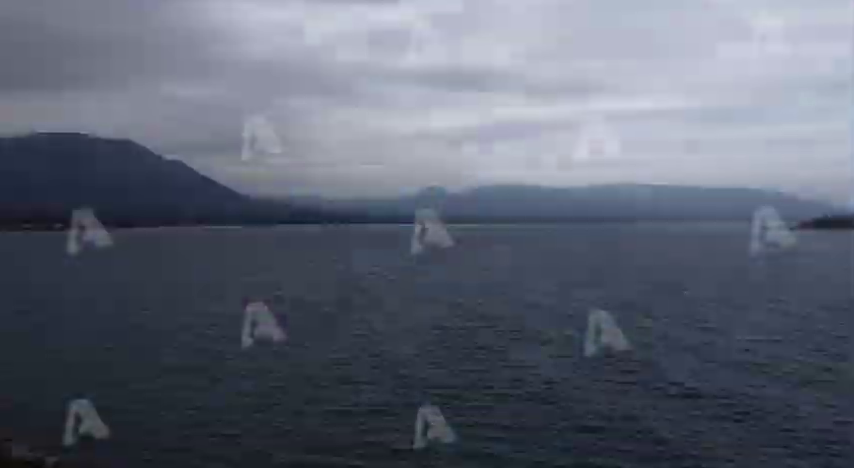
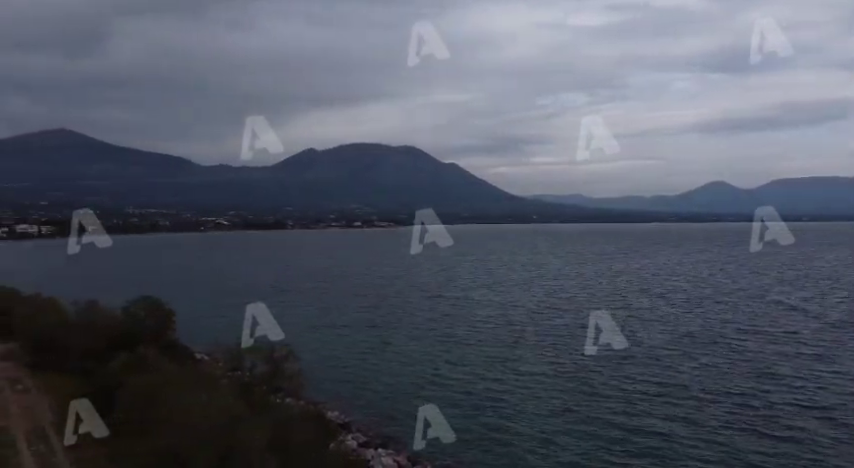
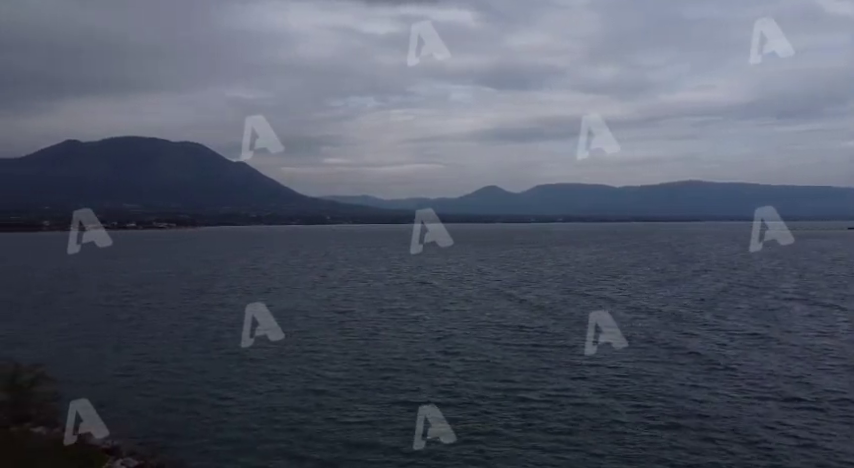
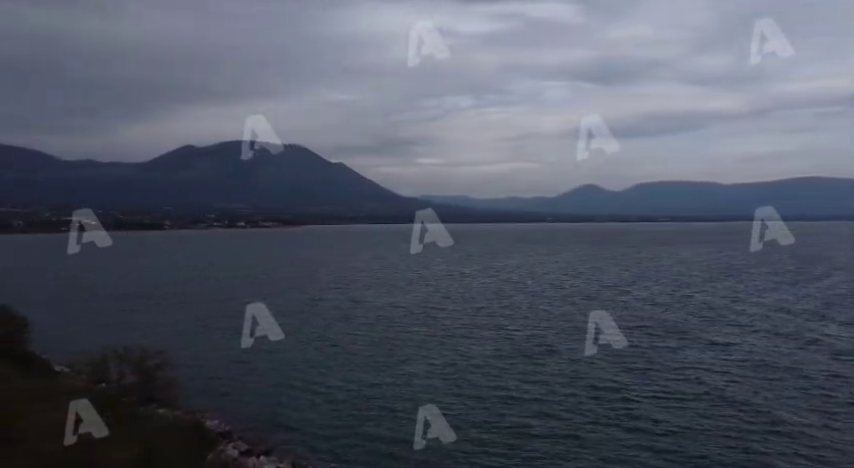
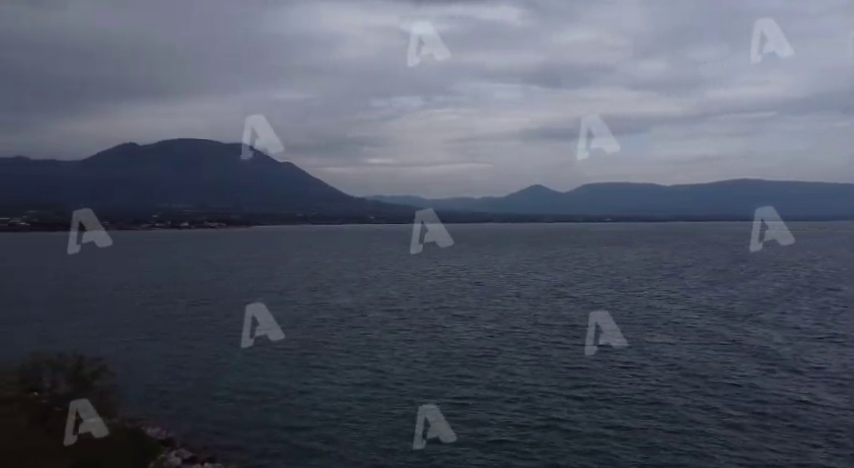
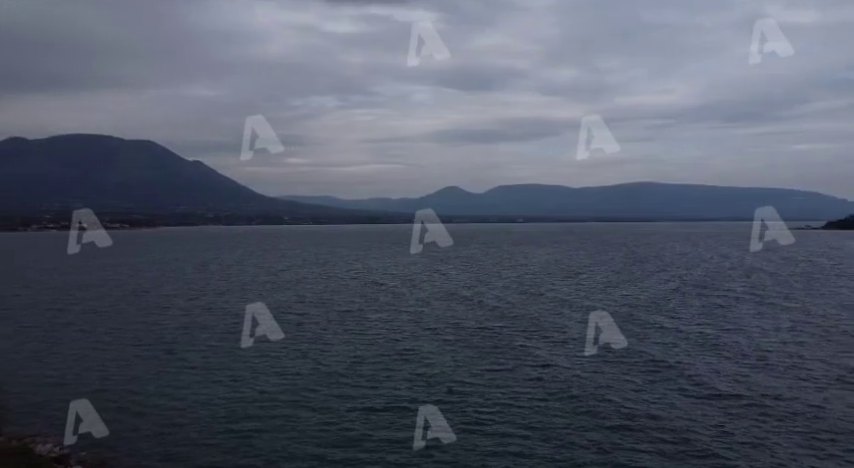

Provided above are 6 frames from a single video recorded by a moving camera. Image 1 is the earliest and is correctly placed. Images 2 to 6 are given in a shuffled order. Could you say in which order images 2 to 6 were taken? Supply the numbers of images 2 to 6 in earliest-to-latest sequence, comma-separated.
6, 3, 5, 4, 2
